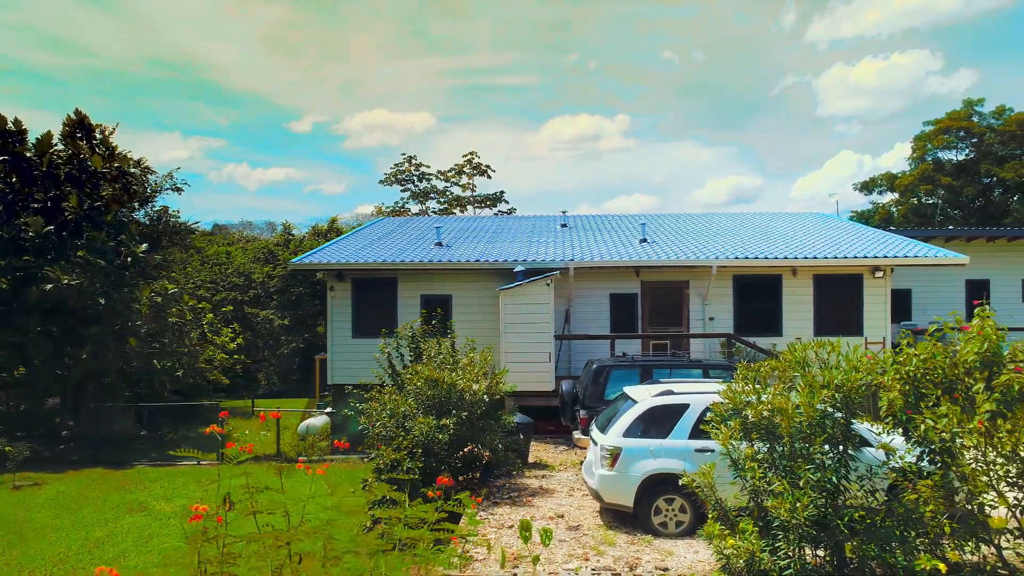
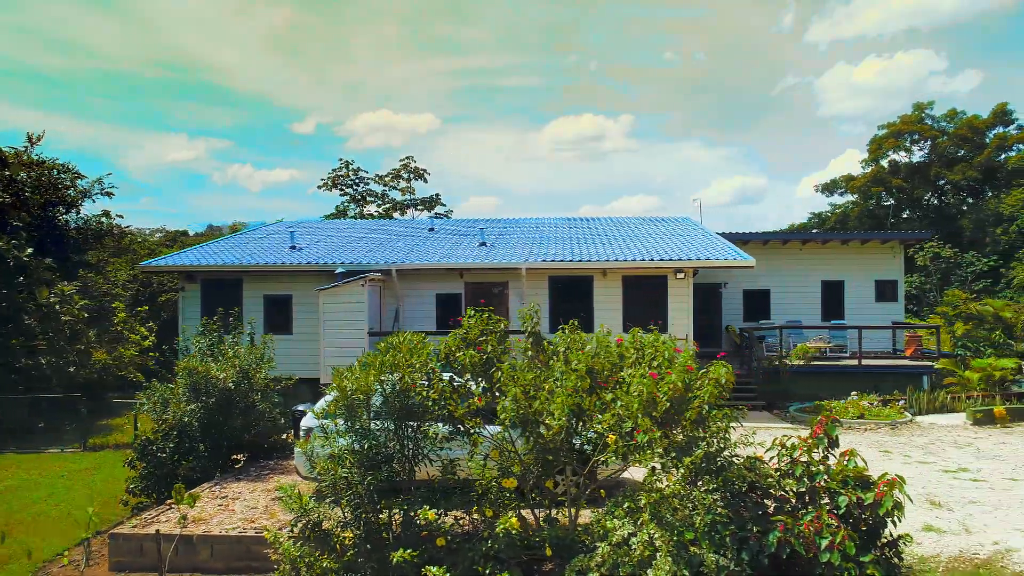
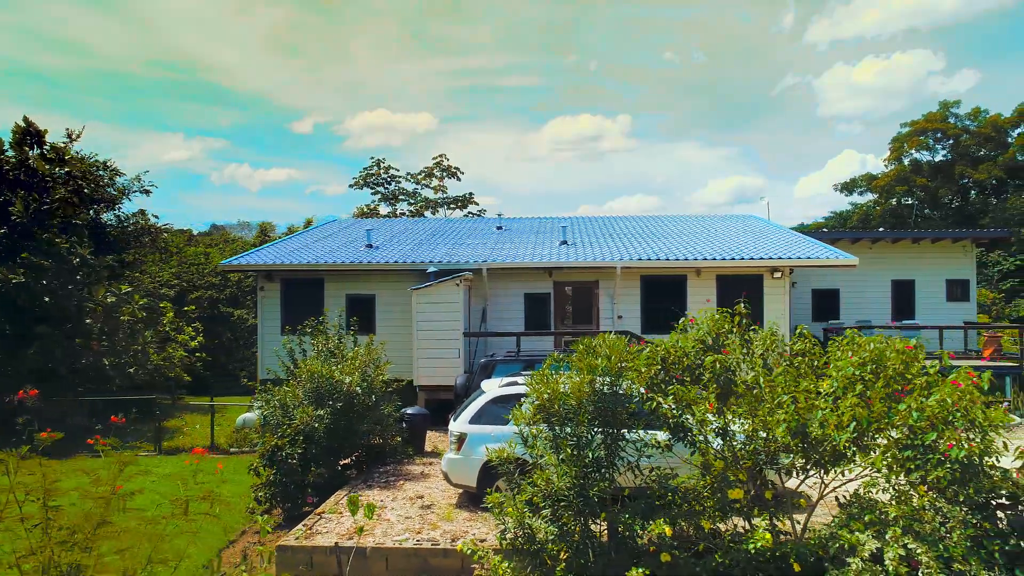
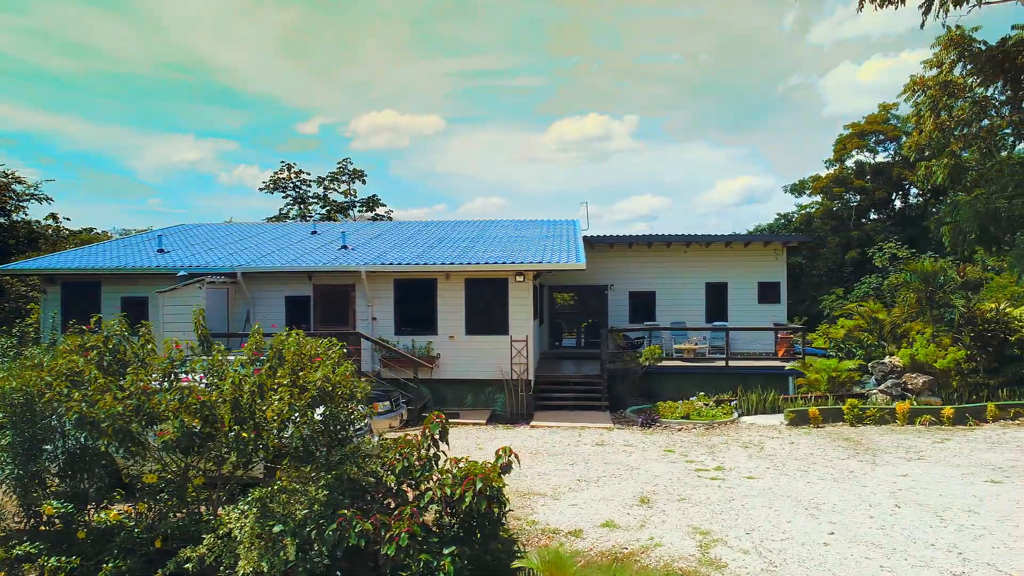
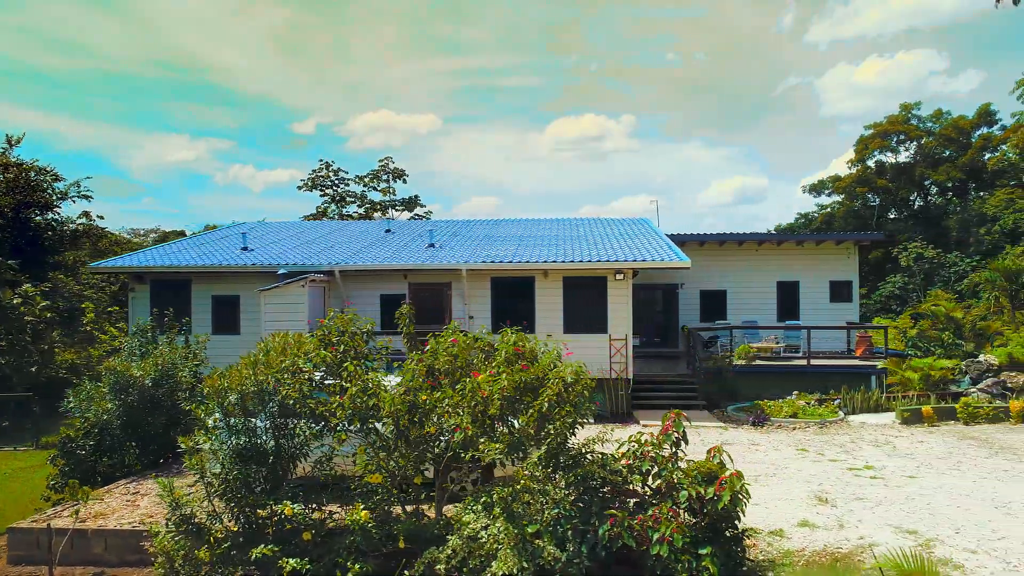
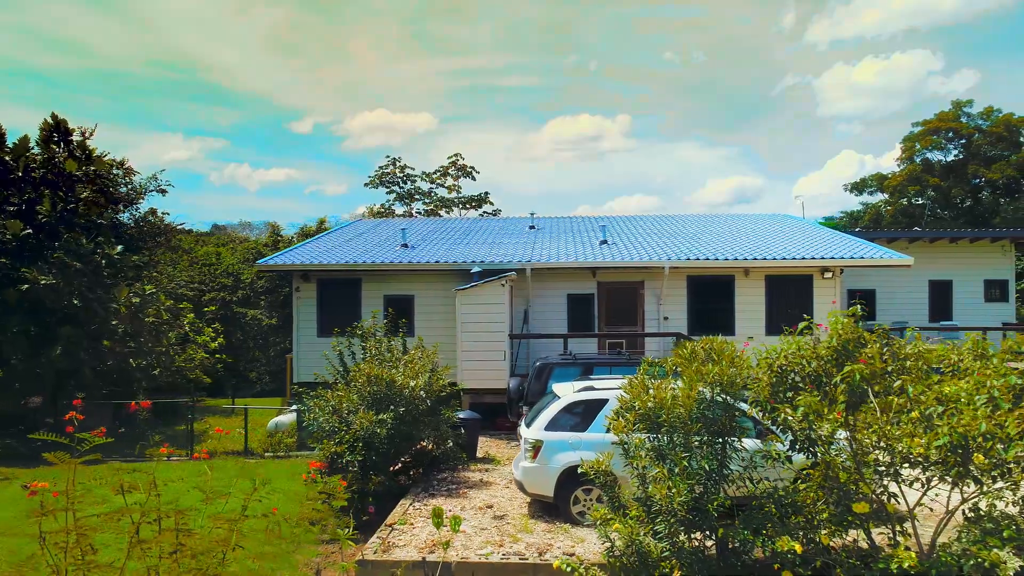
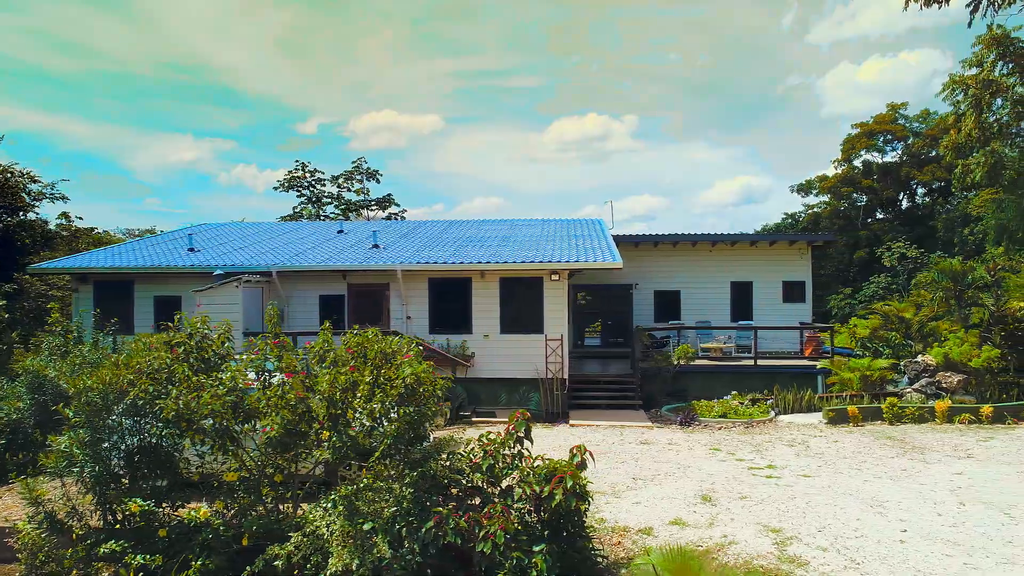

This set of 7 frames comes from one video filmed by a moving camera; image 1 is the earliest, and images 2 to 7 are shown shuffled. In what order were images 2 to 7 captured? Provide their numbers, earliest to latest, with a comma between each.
6, 3, 2, 5, 7, 4
